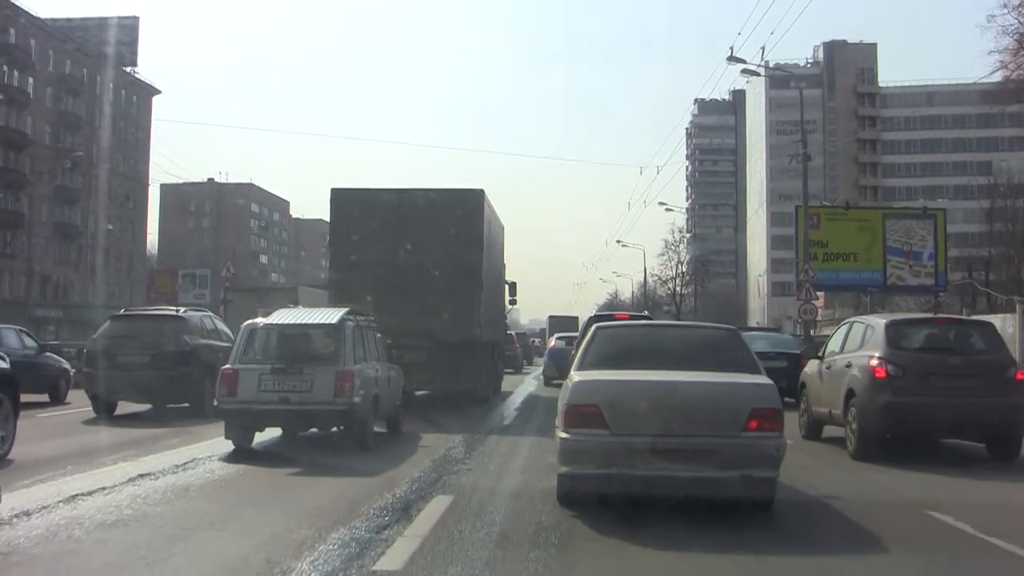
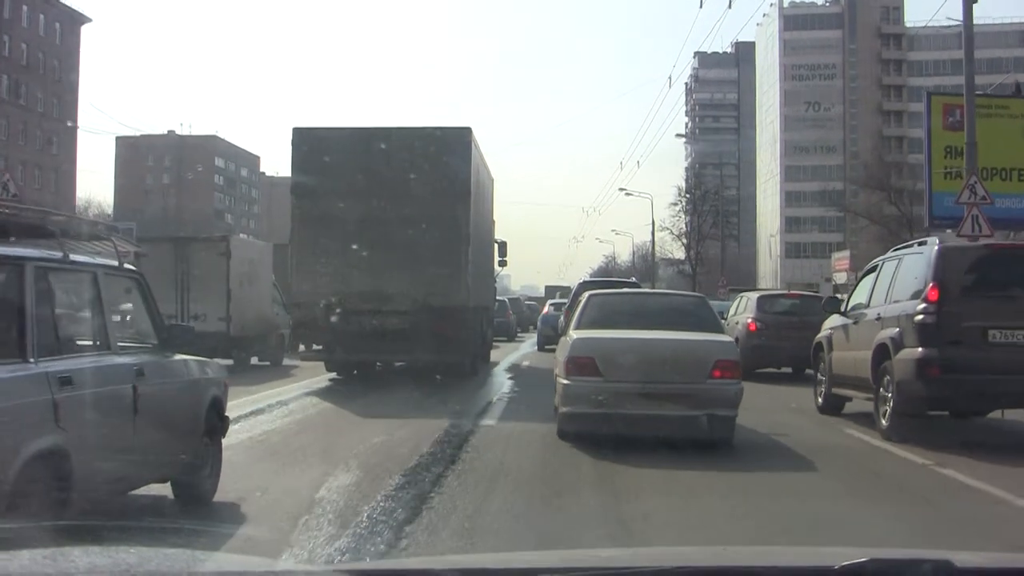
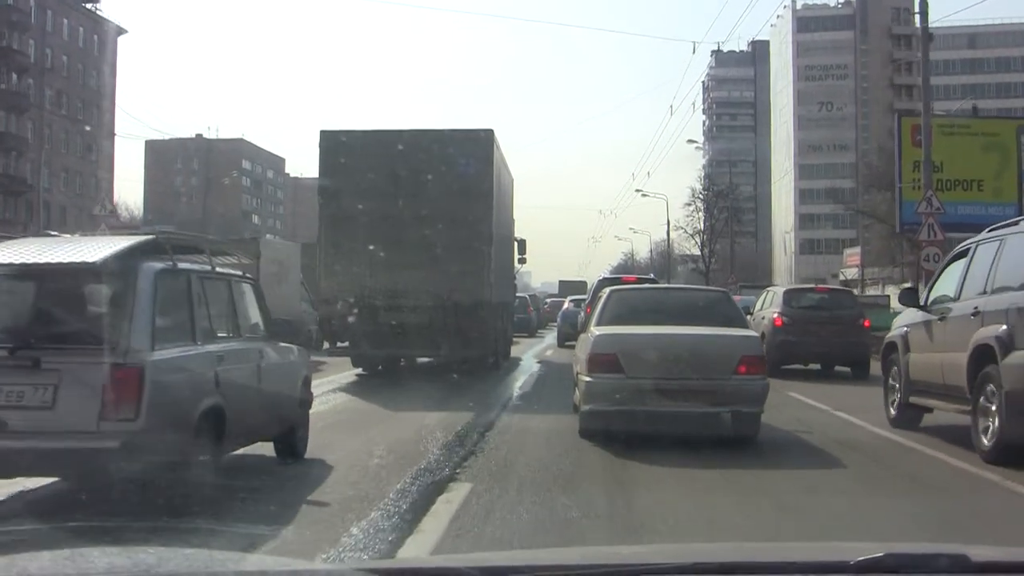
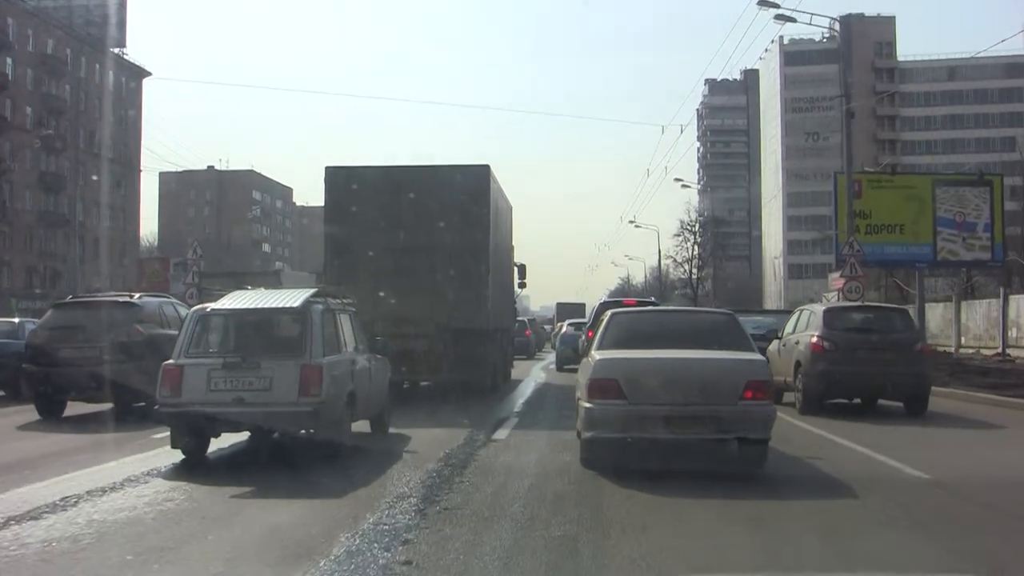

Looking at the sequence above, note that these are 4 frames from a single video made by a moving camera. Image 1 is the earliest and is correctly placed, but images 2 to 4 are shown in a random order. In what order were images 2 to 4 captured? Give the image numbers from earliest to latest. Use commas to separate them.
4, 3, 2
